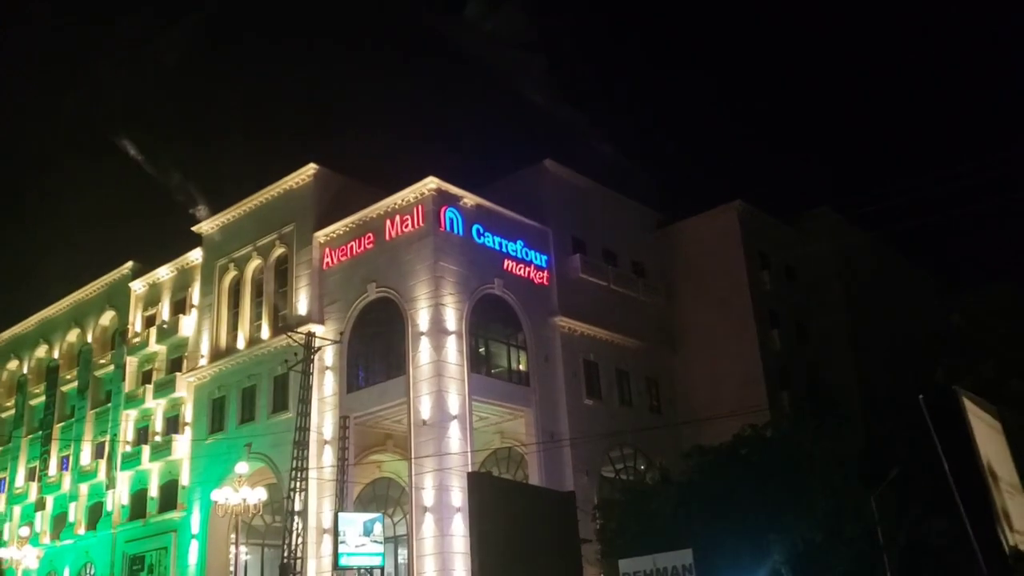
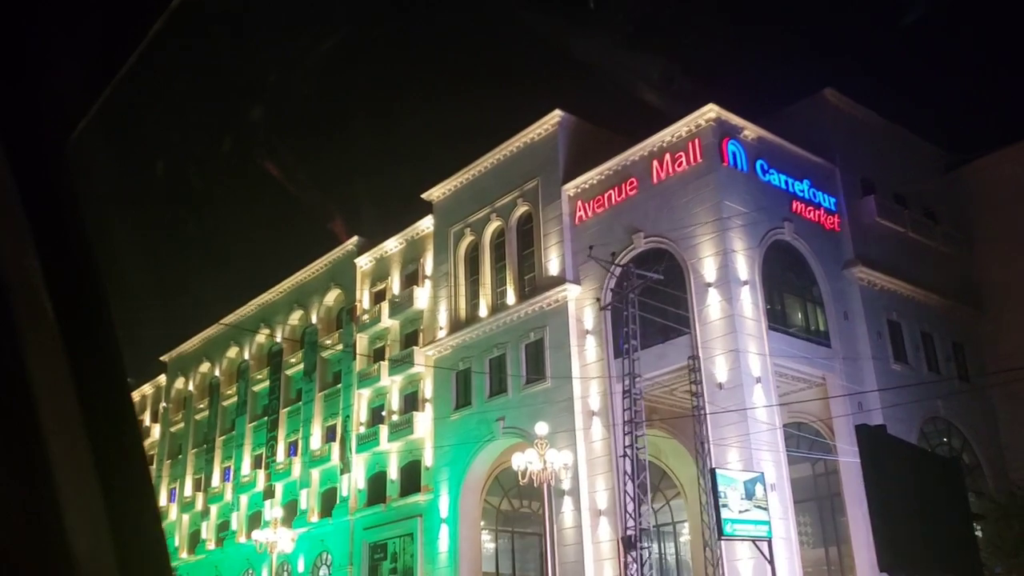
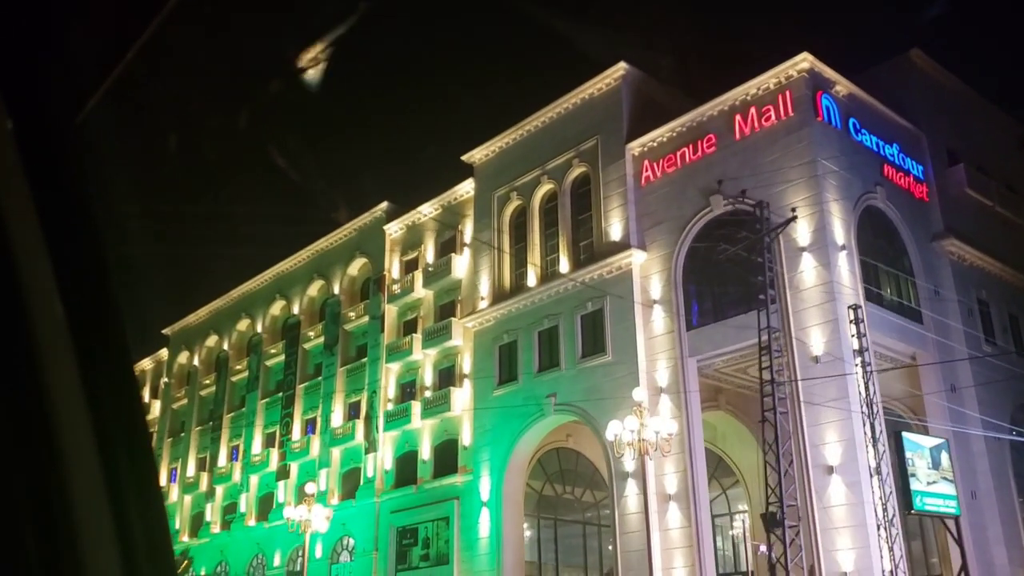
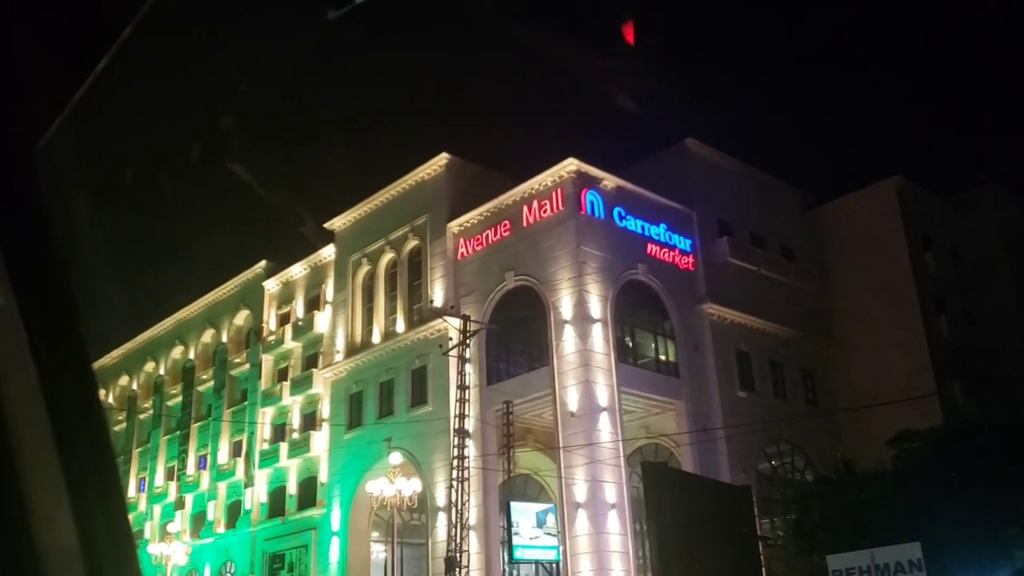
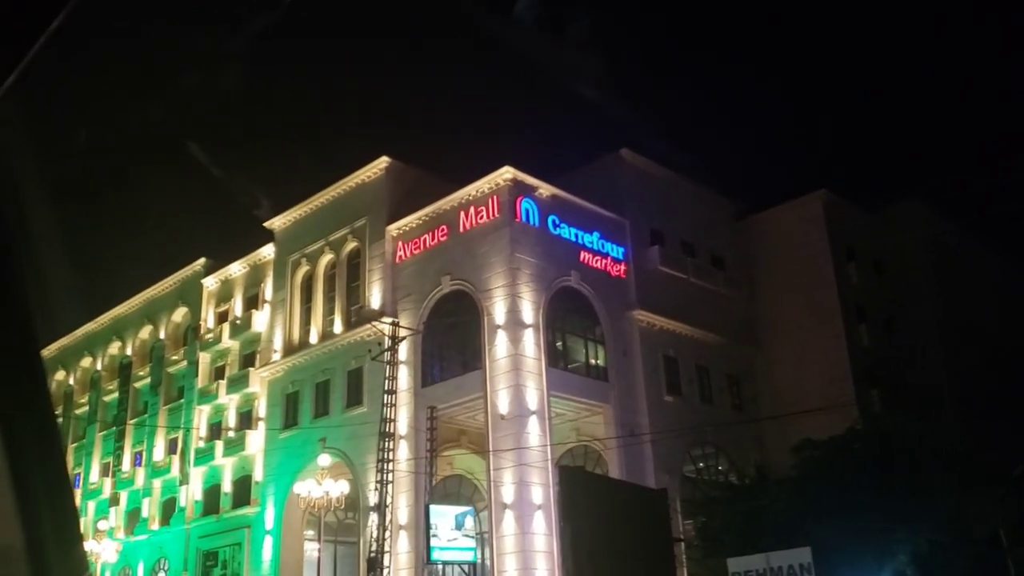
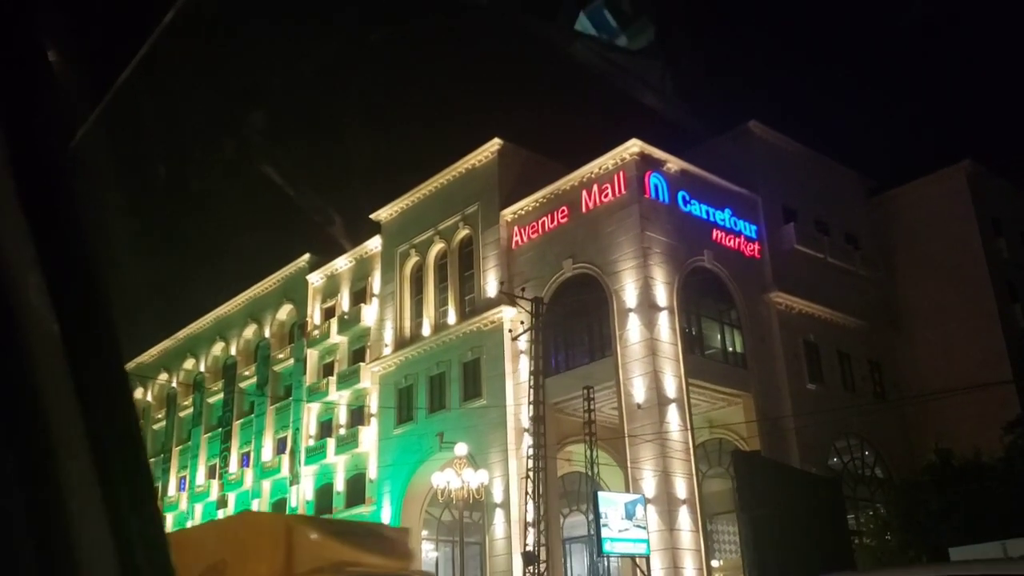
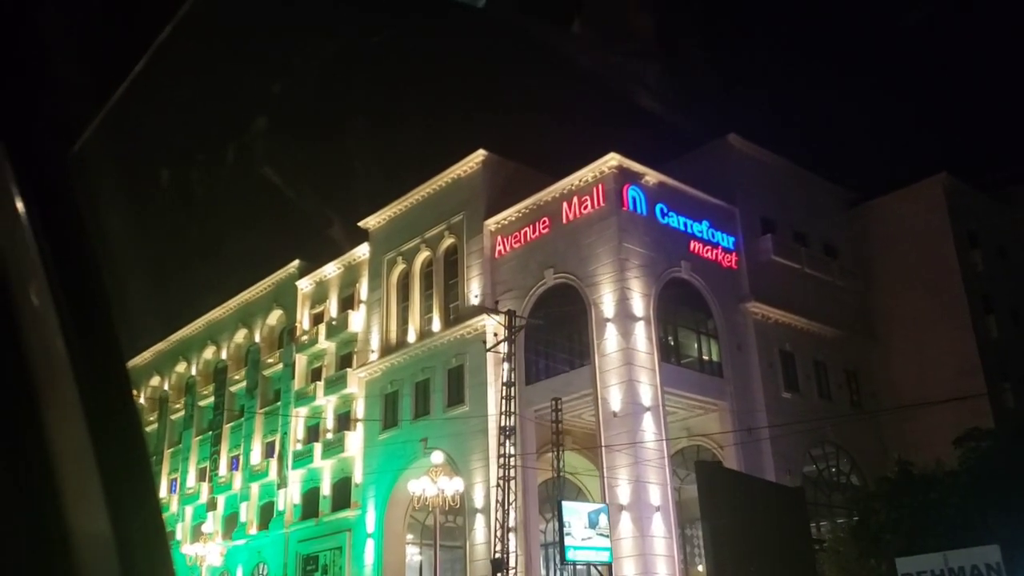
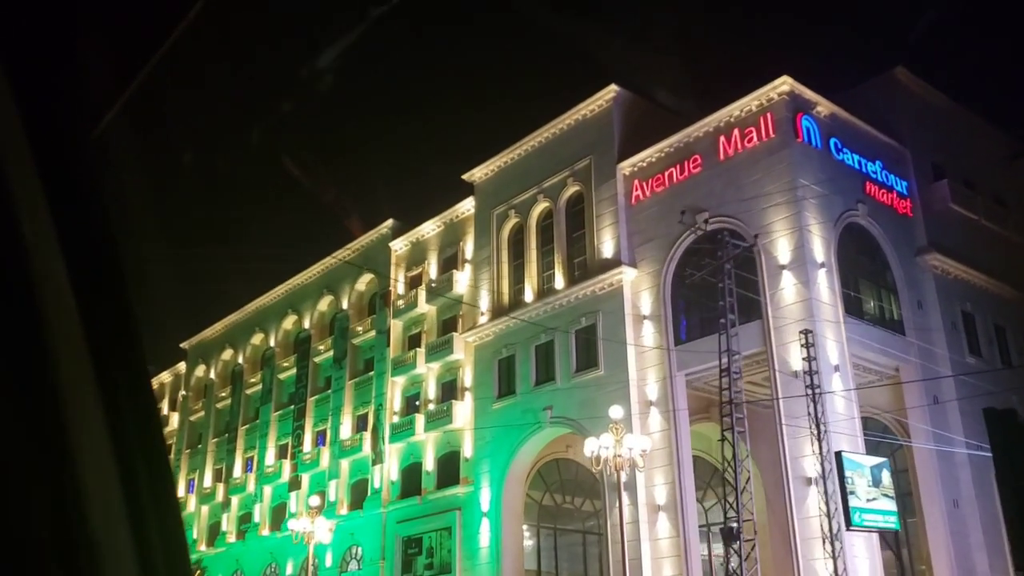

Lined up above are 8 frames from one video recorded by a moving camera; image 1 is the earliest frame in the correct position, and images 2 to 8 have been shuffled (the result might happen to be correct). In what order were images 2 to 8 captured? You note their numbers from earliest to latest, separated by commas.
5, 4, 7, 6, 2, 8, 3
